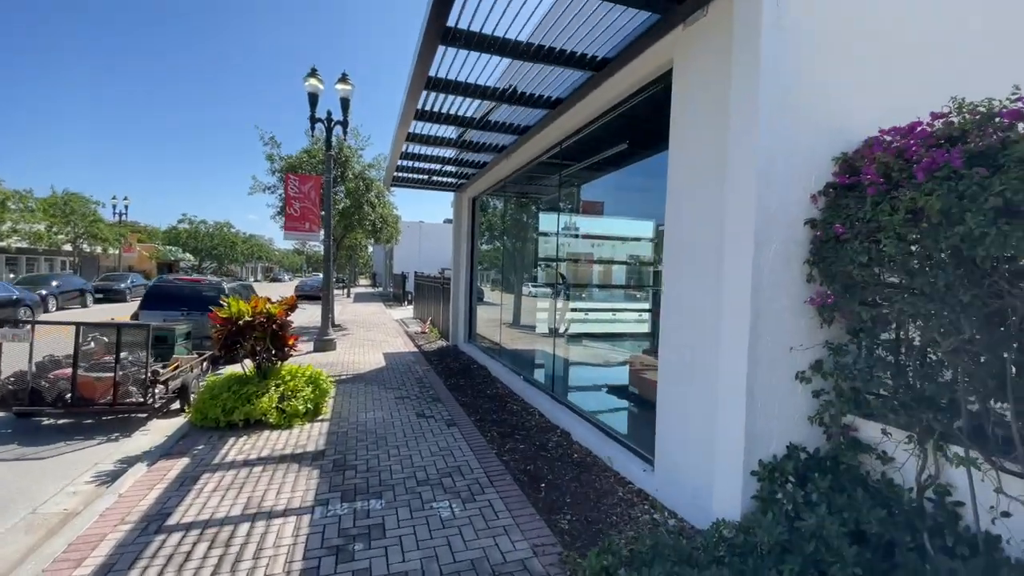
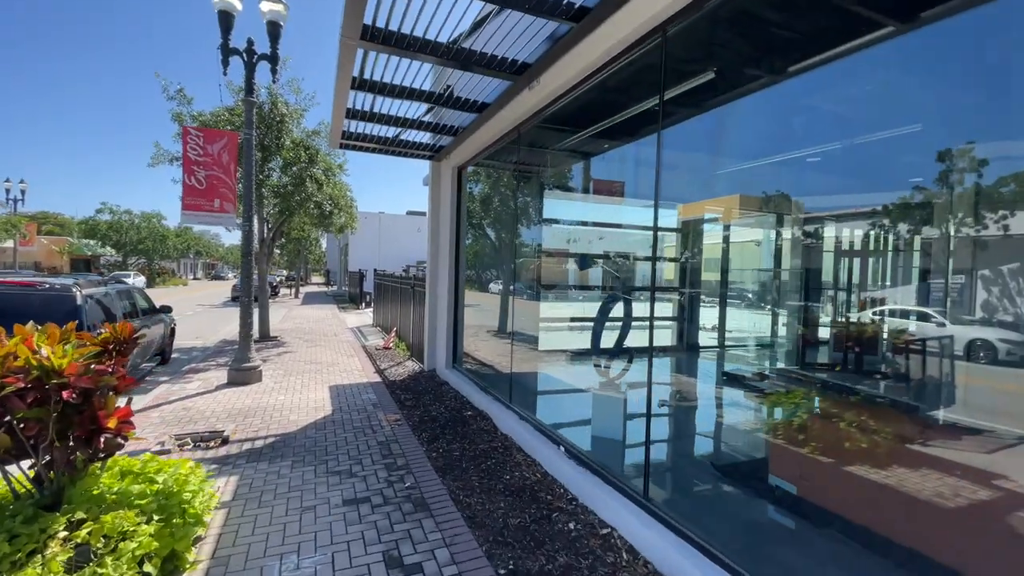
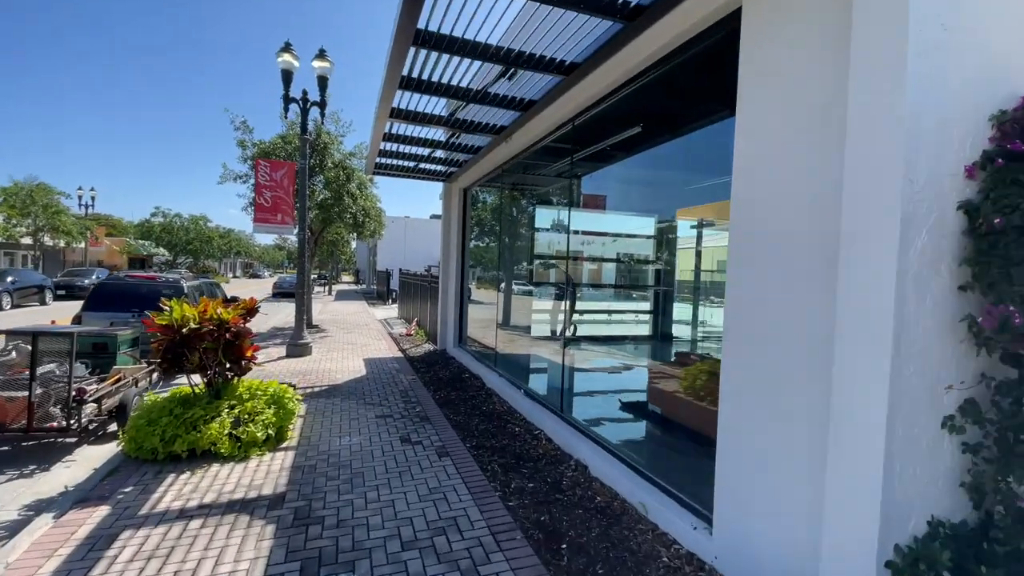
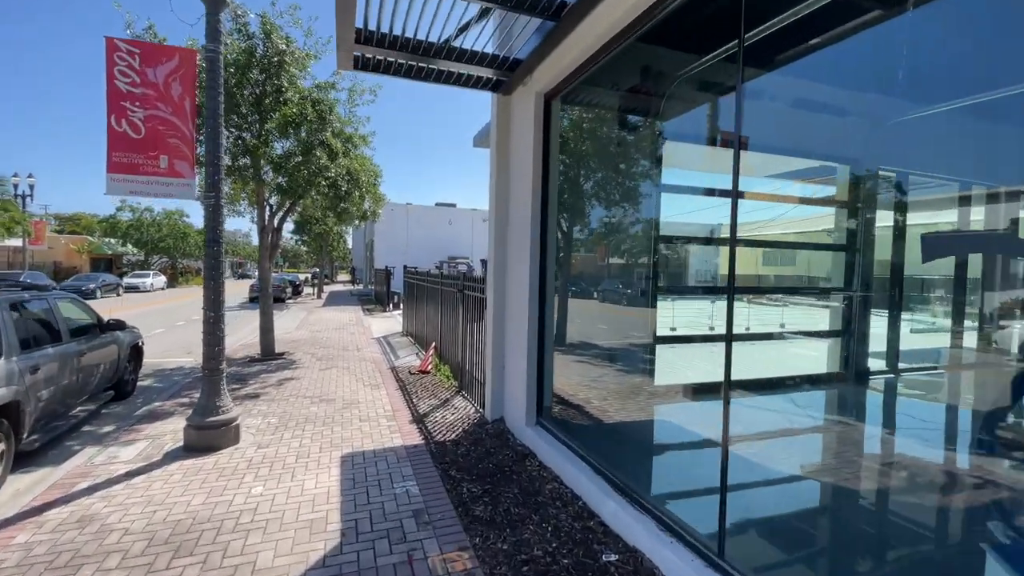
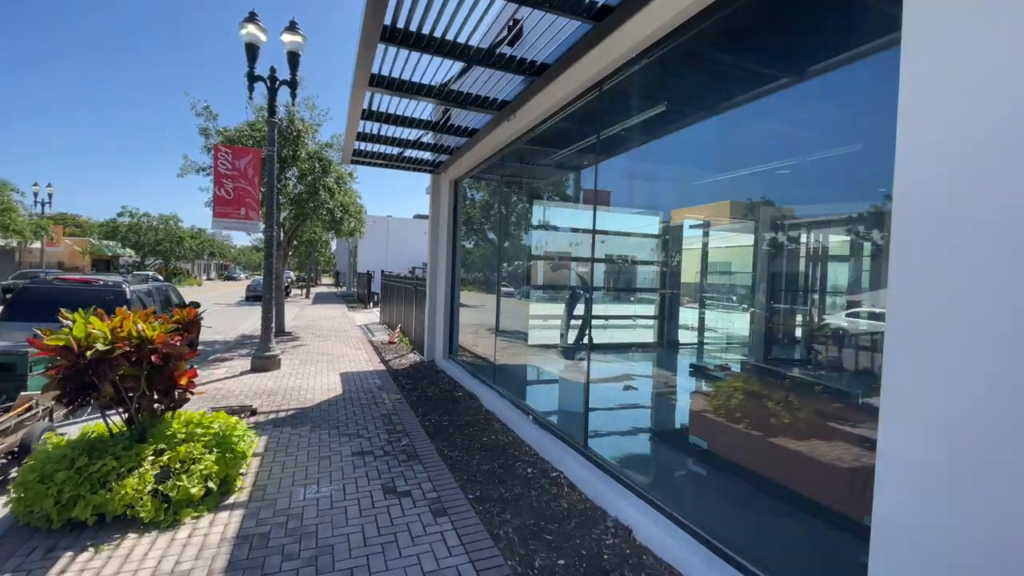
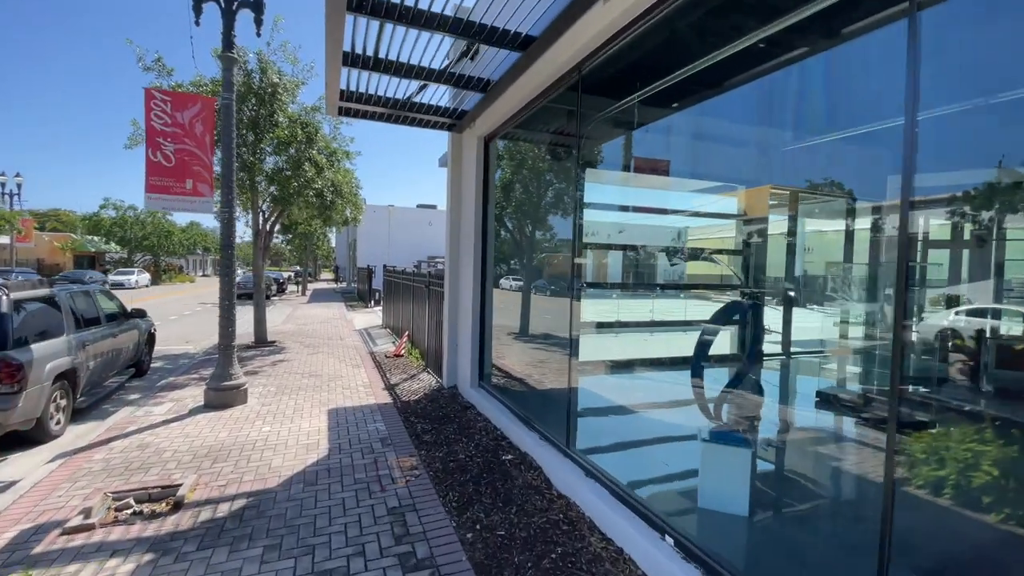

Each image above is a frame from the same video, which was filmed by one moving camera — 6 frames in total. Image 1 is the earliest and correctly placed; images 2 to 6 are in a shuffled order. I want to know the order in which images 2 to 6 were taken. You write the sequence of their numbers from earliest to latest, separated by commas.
3, 5, 2, 6, 4
